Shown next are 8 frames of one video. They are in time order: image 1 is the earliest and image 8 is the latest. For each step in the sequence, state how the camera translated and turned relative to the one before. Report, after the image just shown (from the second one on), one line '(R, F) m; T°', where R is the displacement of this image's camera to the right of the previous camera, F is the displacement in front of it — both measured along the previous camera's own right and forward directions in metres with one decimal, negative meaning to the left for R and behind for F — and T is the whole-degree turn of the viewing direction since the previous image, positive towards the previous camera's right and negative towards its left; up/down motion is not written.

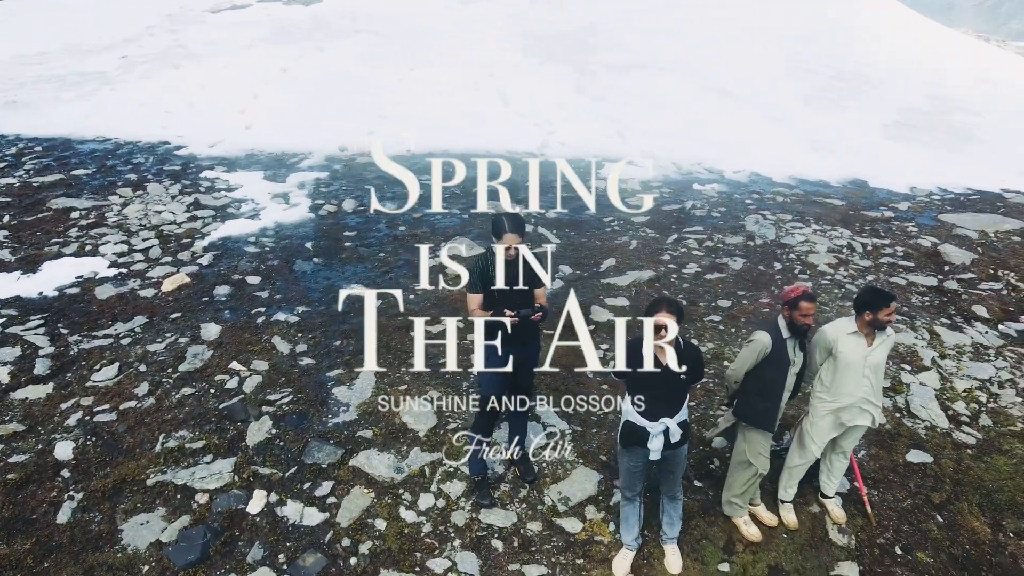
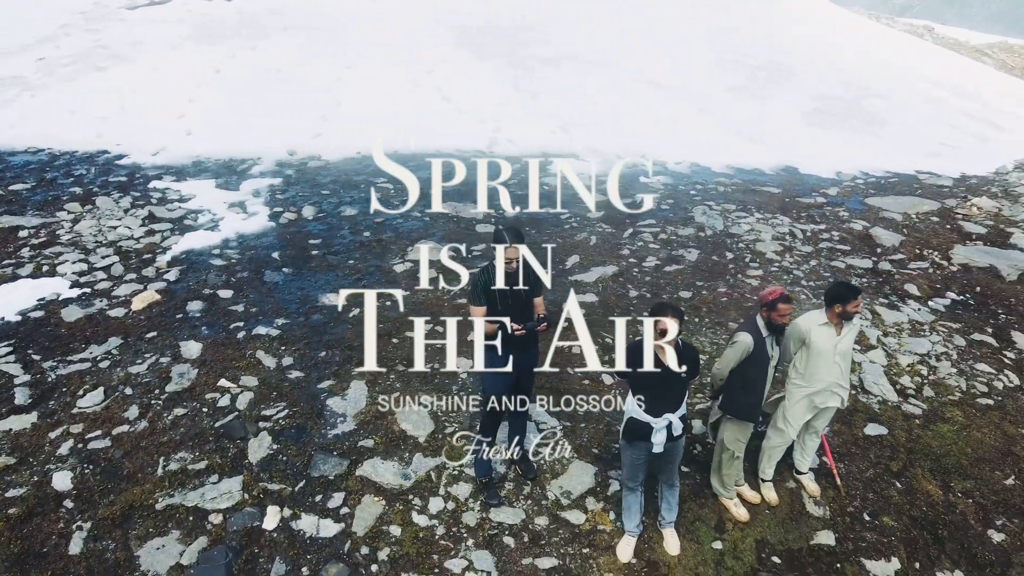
(-0.5, -0.2) m; +6°
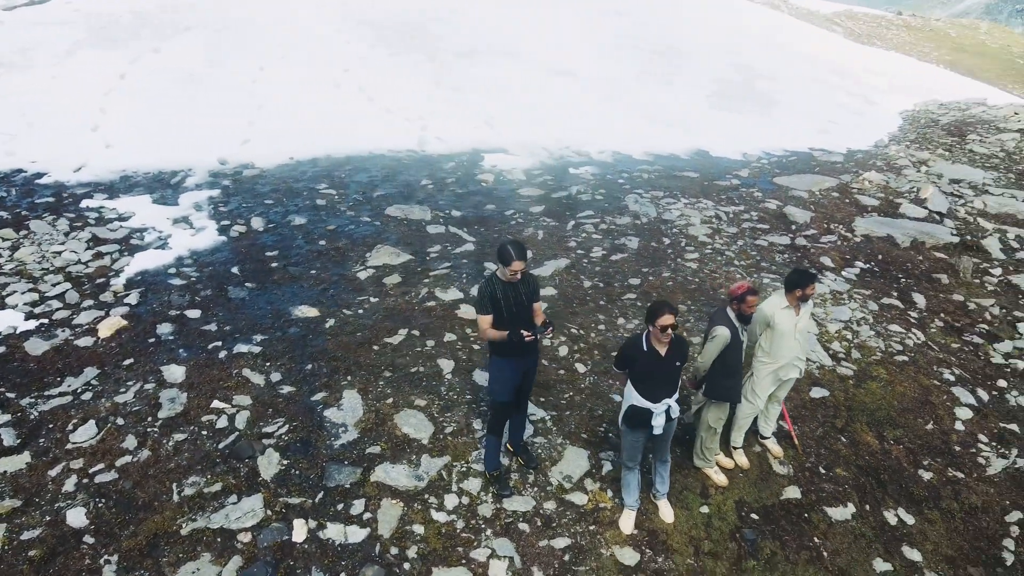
(-0.8, -0.4) m; +8°
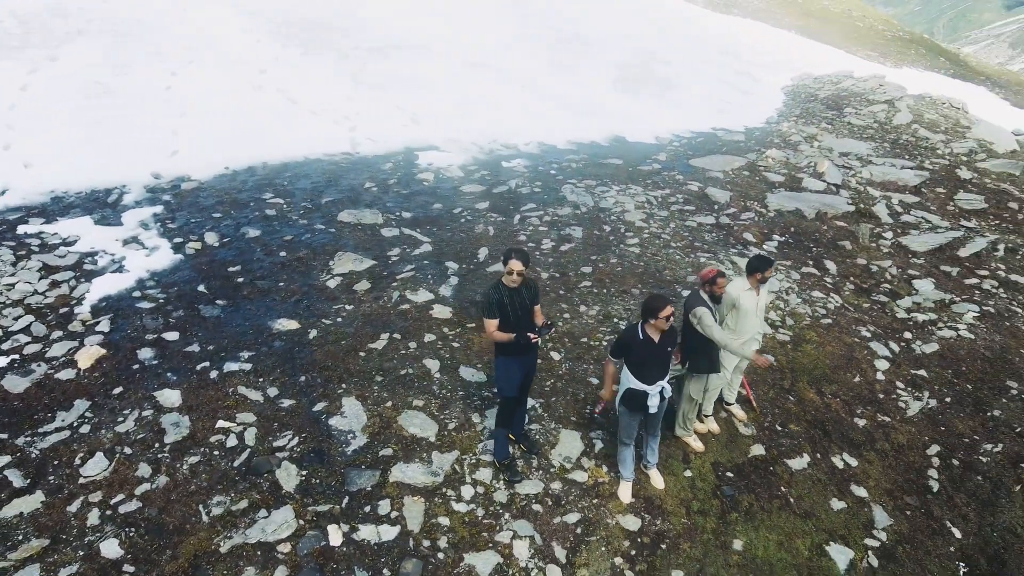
(-0.9, -0.4) m; +8°
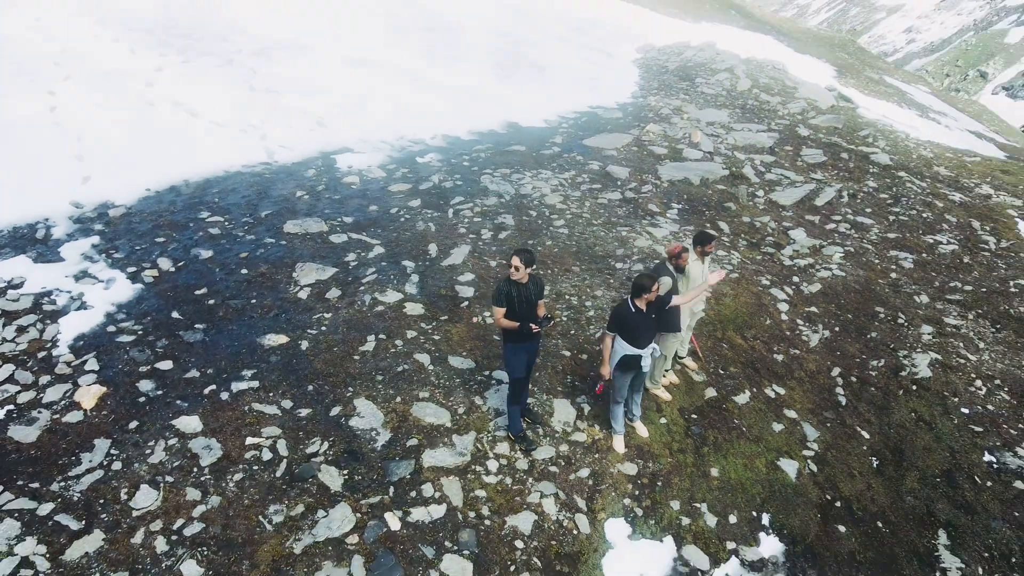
(-1.5, -0.7) m; +12°
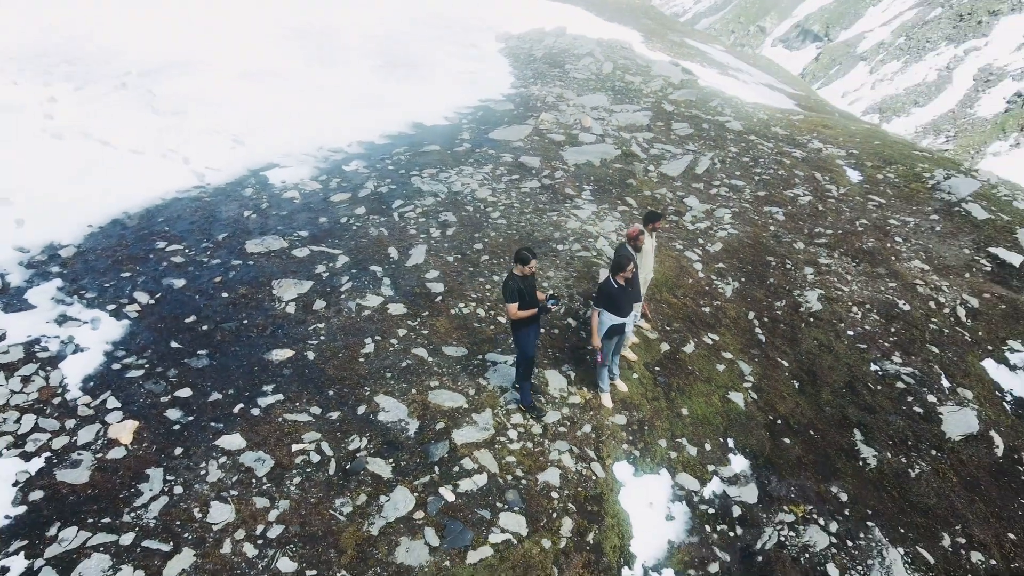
(-1.7, -0.9) m; +11°
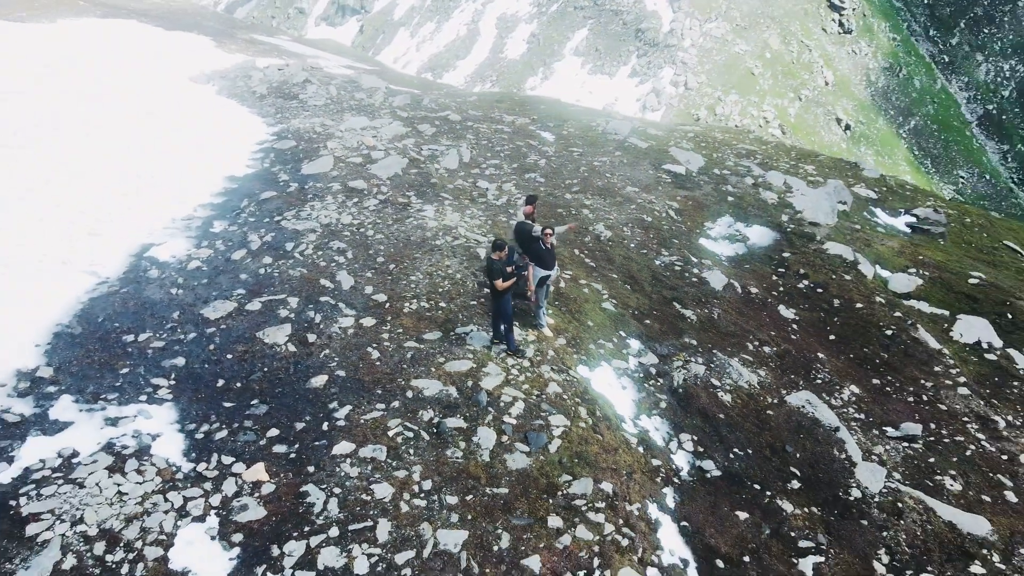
(-4.9, -2.2) m; +26°
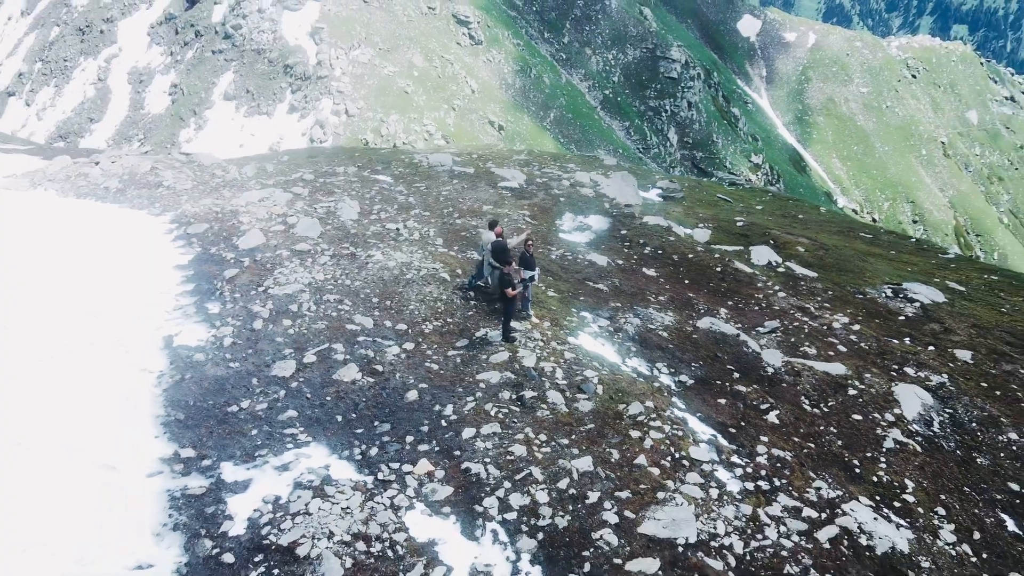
(-5.8, -2.5) m; +21°
